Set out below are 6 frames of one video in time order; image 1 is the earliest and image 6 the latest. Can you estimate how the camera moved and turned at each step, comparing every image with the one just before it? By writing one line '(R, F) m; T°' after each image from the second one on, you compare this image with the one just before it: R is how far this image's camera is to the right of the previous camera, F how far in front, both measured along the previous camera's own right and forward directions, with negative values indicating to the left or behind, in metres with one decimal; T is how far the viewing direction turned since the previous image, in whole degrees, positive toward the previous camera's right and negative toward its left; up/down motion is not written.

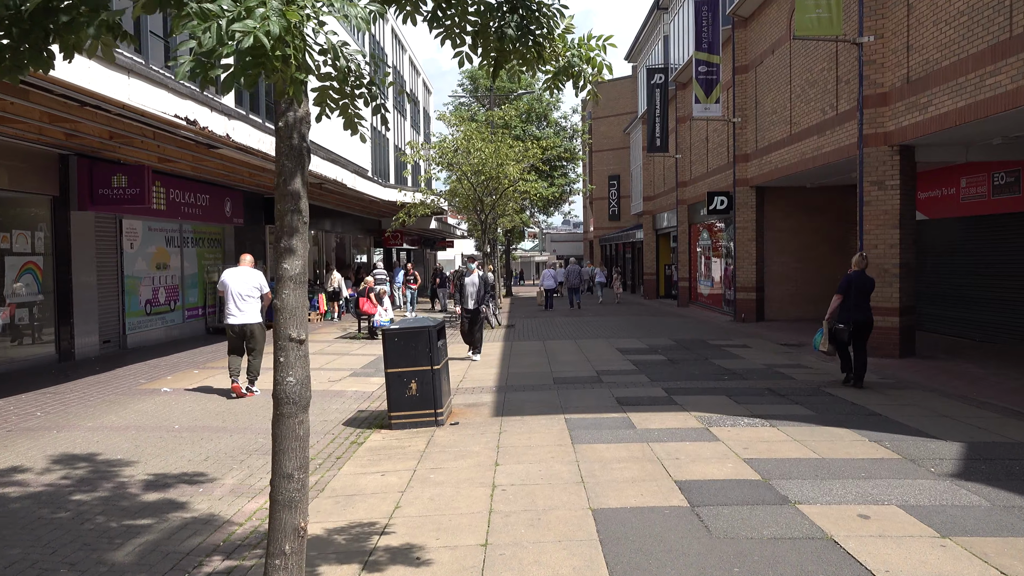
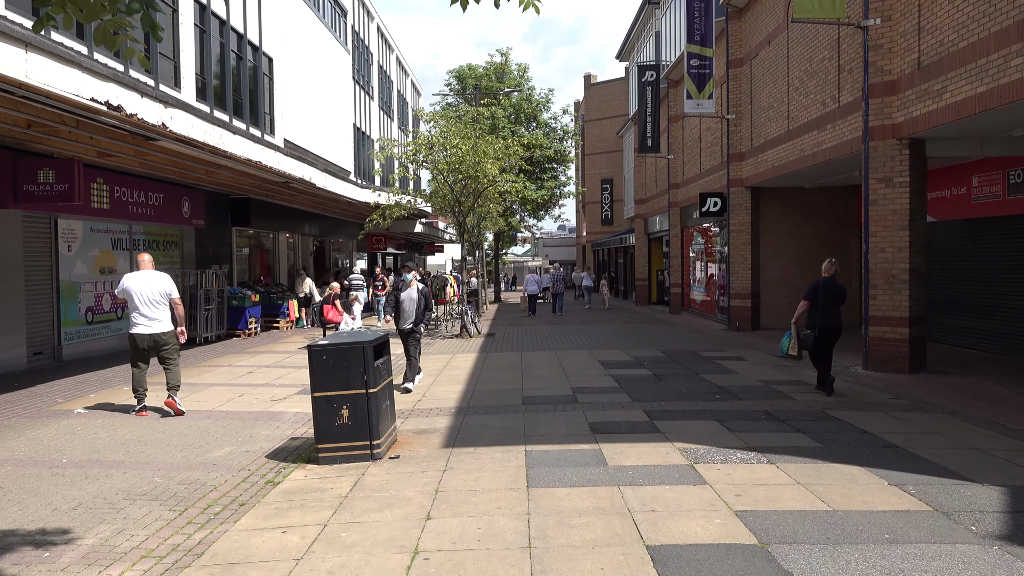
(+0.3, +1.1) m; 0°
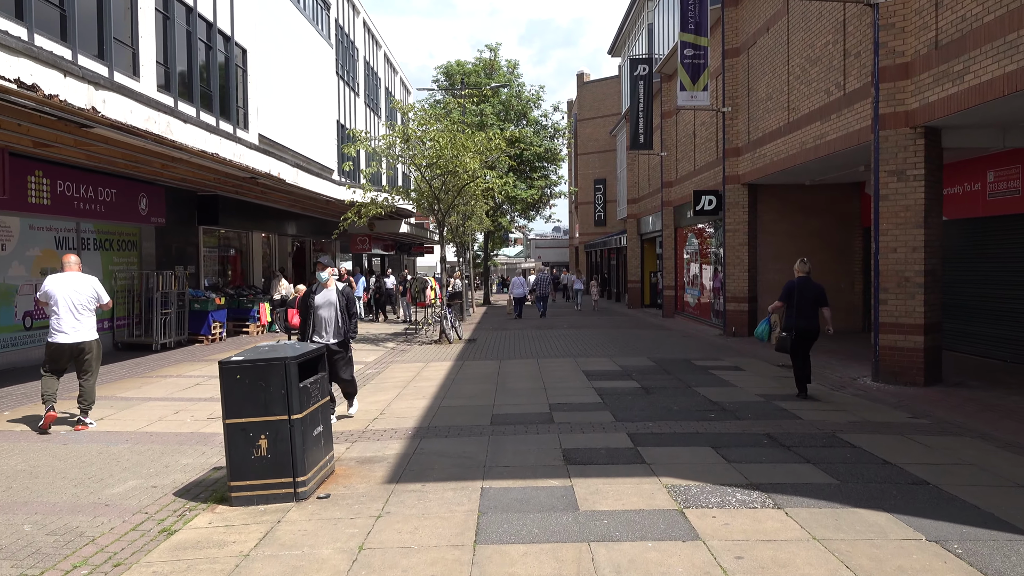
(+0.2, +1.0) m; 0°
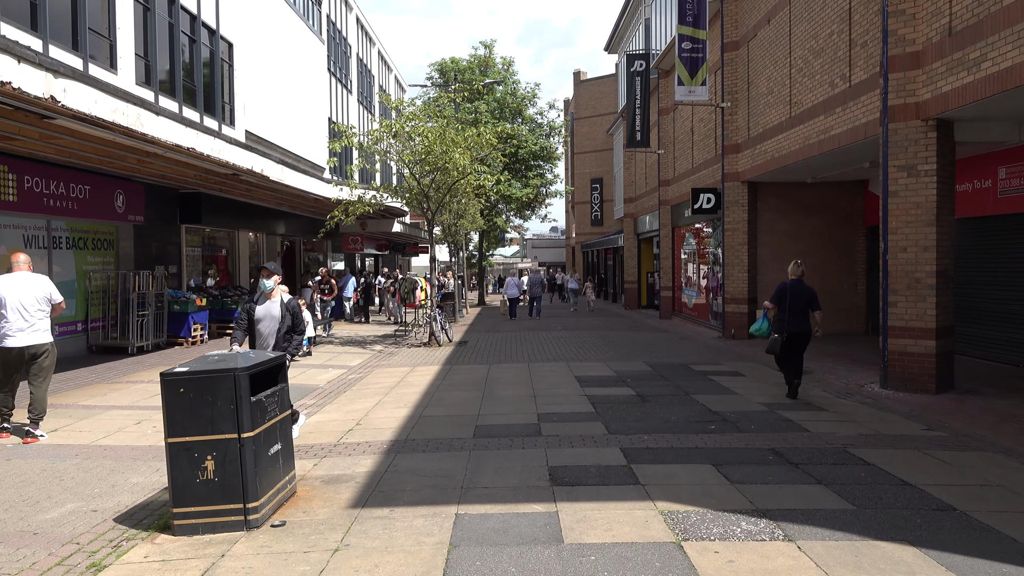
(+0.1, +0.5) m; 0°
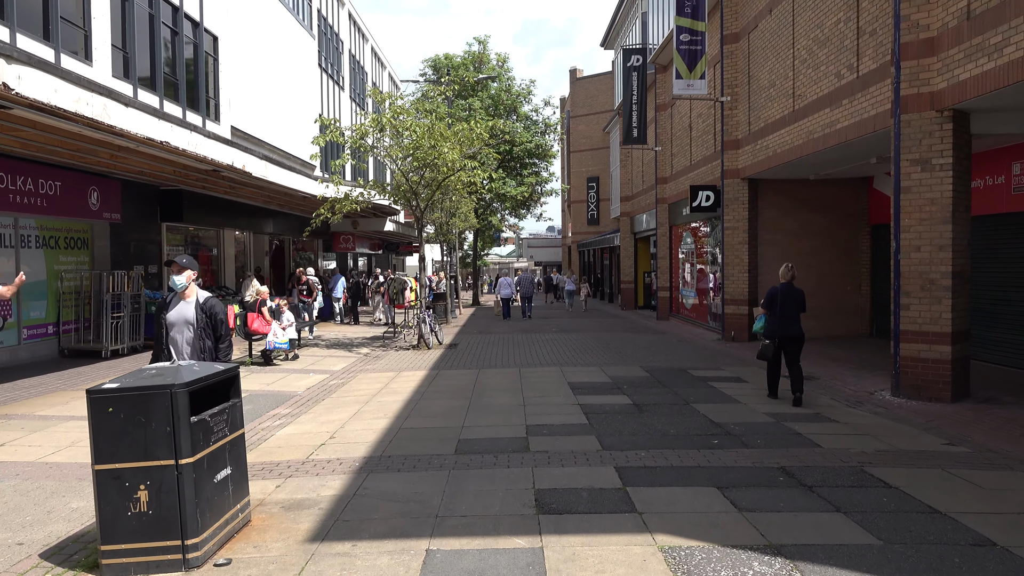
(+0.1, +0.6) m; 0°
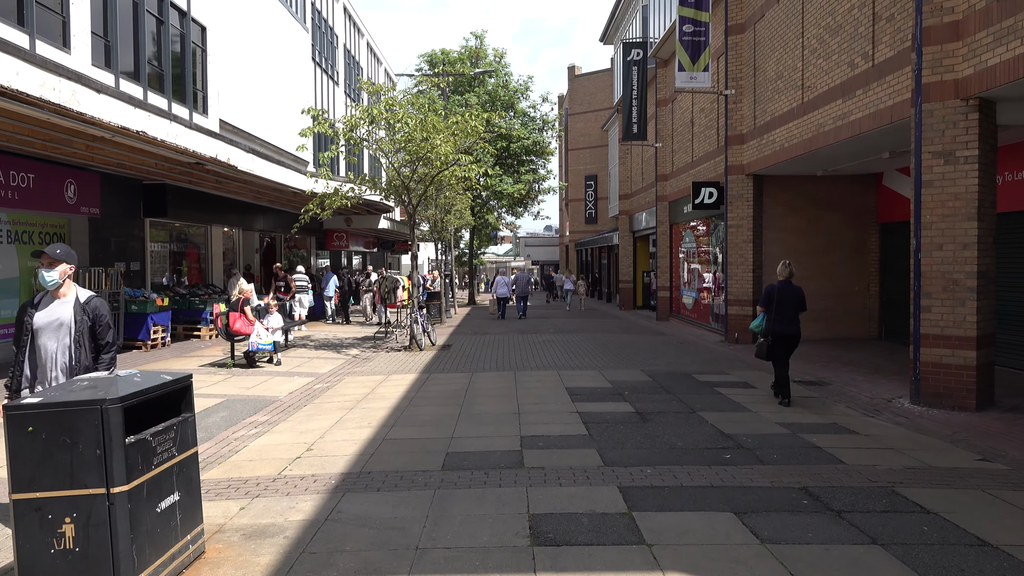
(0.0, +0.6) m; 0°
